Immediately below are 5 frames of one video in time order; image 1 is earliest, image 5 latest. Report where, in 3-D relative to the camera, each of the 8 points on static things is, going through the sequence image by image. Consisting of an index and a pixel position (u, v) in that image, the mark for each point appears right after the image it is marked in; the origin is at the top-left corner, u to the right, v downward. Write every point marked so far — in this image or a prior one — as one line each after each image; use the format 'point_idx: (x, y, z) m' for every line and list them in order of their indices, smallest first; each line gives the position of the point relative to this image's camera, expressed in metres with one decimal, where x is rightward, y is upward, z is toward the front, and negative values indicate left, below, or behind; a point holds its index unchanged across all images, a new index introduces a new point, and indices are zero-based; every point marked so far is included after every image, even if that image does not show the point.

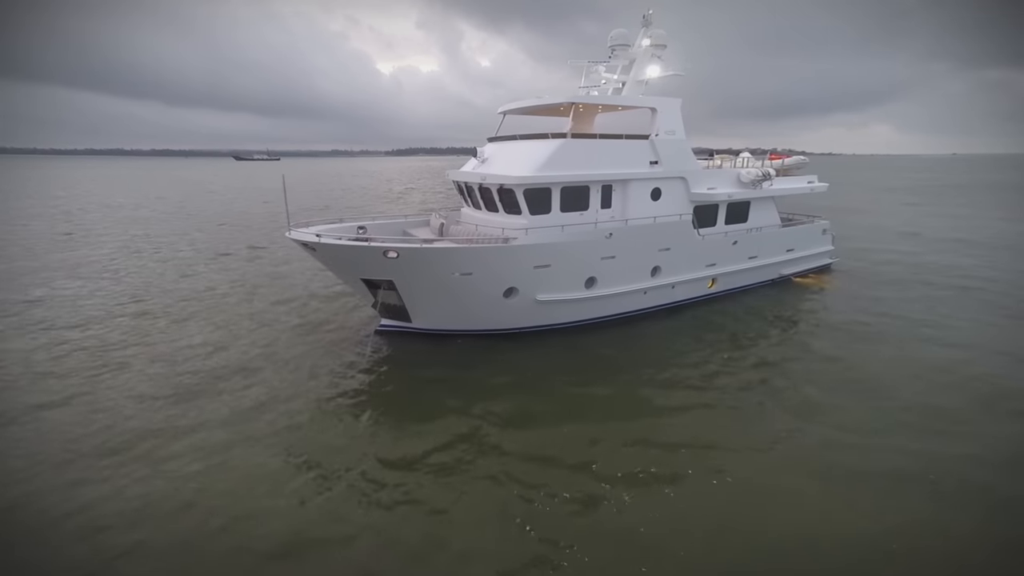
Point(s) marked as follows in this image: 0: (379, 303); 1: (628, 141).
0: (-2.8, -0.3, +9.1) m
1: (+2.7, +3.4, +10.1) m
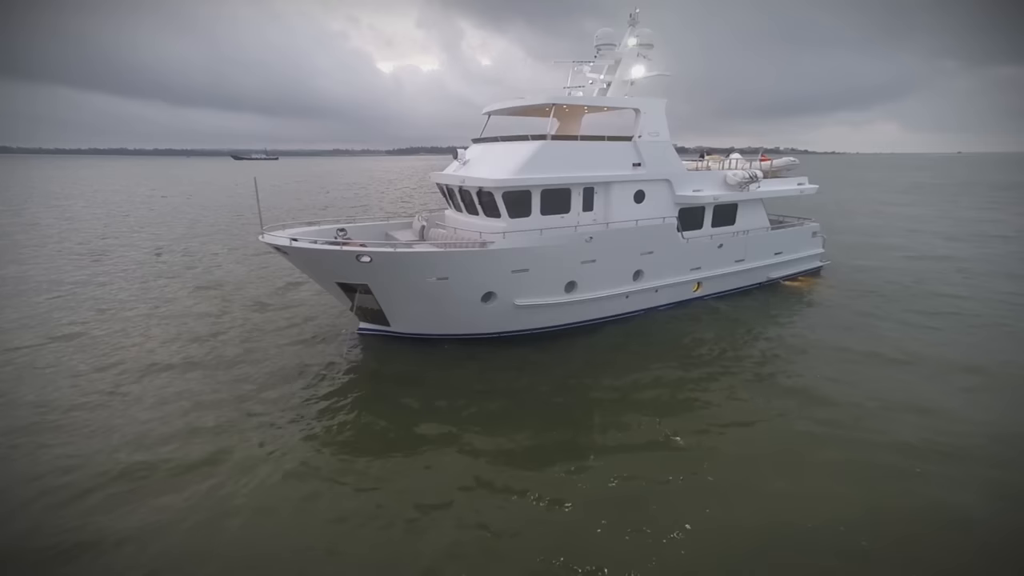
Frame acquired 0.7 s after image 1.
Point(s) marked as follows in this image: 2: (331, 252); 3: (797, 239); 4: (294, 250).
0: (-3.2, -0.4, +9.0) m
1: (+2.3, +3.3, +10.0) m
2: (-3.3, +0.7, +7.9) m
3: (+8.4, +1.5, +13.0) m
4: (-4.0, +0.7, +8.0) m
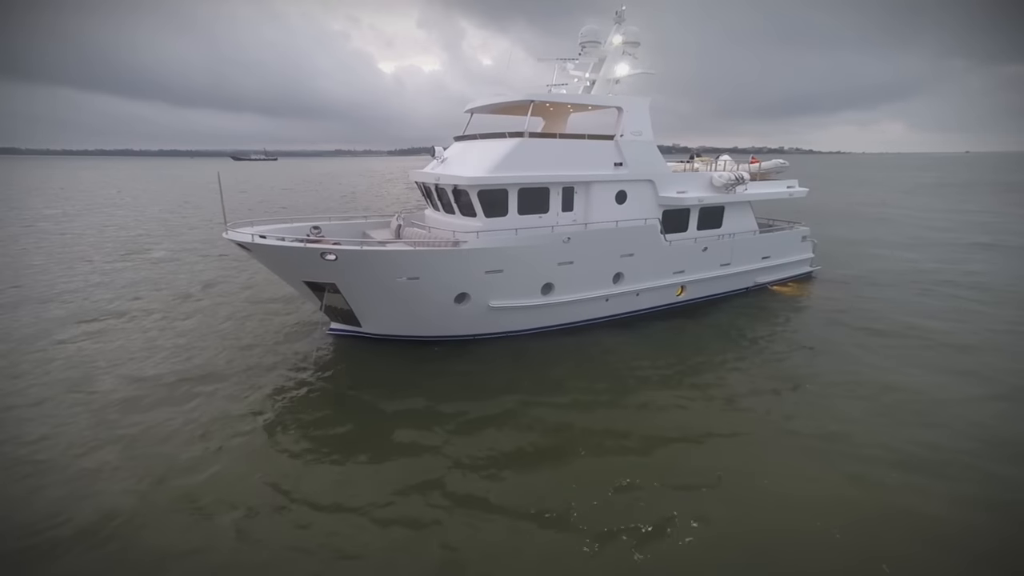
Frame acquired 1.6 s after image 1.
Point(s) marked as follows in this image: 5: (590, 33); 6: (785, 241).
0: (-3.7, -0.4, +8.9) m
1: (+1.8, +3.3, +9.8) m
2: (-3.8, +0.6, +7.7) m
3: (+8.0, +1.4, +12.7) m
4: (-4.5, +0.7, +7.8) m
5: (+2.1, +6.8, +11.7) m
6: (+7.9, +1.5, +12.7) m
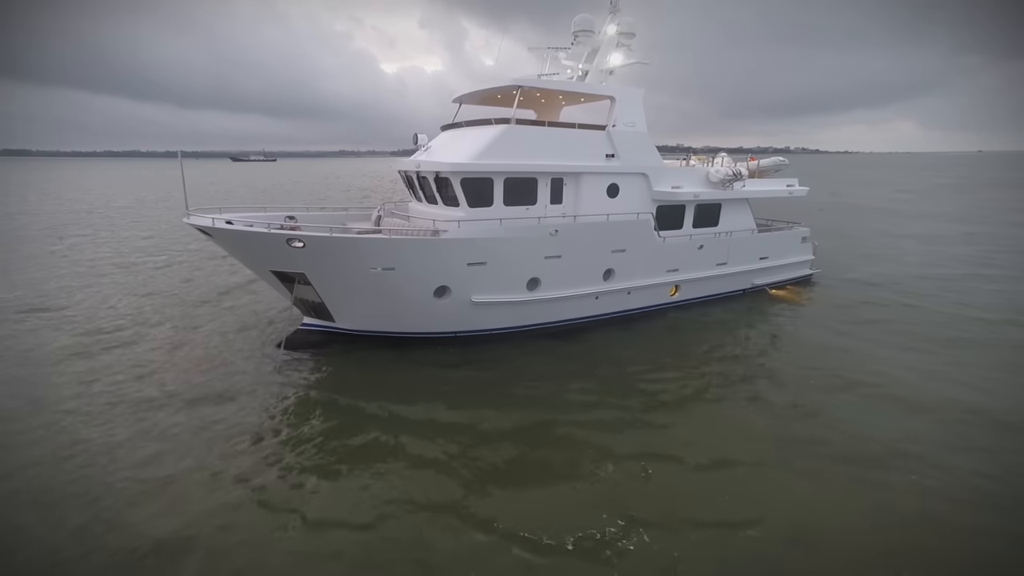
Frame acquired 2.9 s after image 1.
0: (-4.0, -0.3, +8.5) m
1: (+1.5, +3.4, +9.3) m
2: (-4.1, +0.7, +7.3) m
3: (+7.7, +1.5, +12.2) m
4: (-4.8, +0.8, +7.4) m
5: (+1.8, +6.9, +11.2) m
6: (+7.7, +1.6, +12.1) m
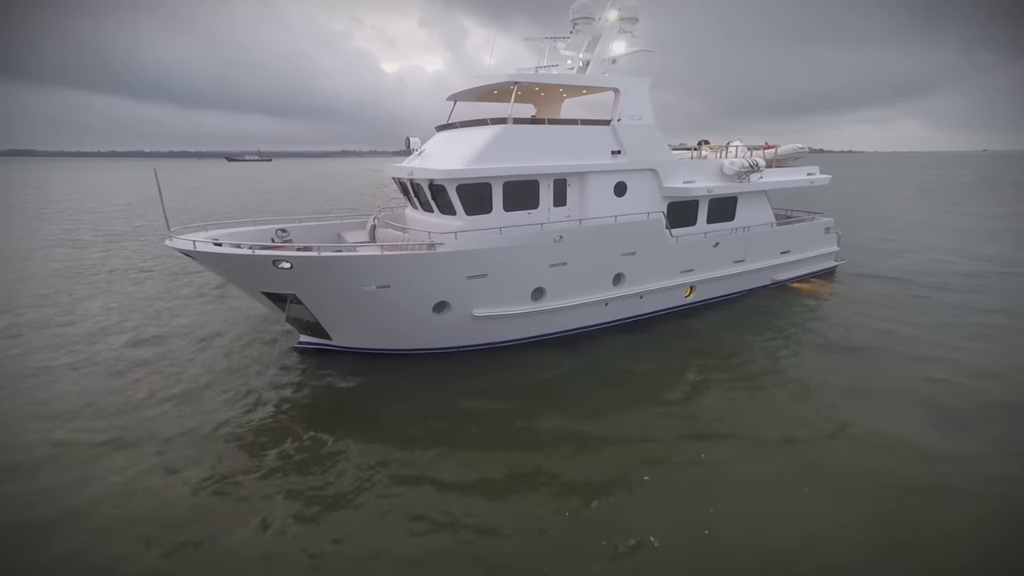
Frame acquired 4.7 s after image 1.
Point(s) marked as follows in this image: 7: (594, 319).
0: (-4.0, -0.5, +7.9) m
1: (+1.5, +3.1, +8.8) m
2: (-4.0, +0.5, +6.8) m
3: (+7.8, +1.3, +11.7) m
4: (-4.8, +0.5, +6.9) m
5: (+1.9, +6.6, +10.7) m
6: (+7.7, +1.4, +11.6) m
7: (+1.7, -0.6, +9.0) m
